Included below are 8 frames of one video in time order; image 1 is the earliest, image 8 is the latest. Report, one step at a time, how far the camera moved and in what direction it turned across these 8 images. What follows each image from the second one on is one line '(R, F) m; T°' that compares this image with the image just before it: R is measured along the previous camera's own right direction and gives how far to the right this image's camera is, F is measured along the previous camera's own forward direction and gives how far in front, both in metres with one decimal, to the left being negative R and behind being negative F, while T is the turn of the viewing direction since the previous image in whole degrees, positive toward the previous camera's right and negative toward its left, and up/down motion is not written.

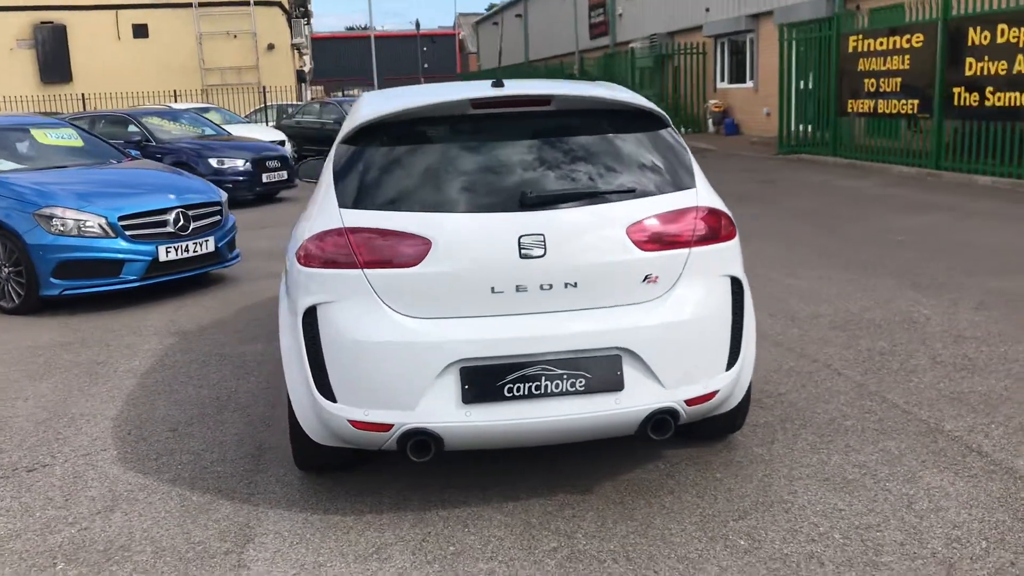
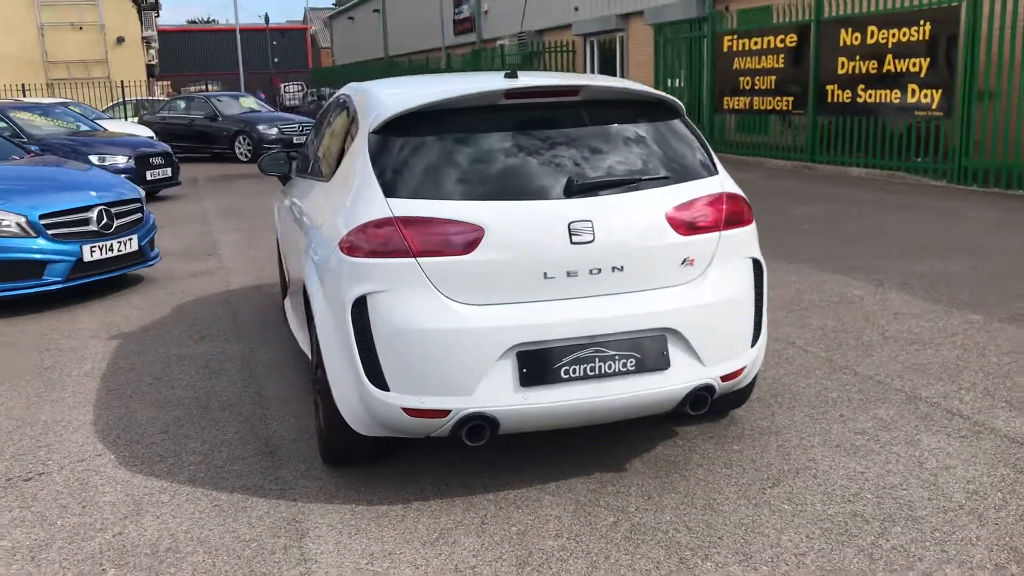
(-0.7, 0.0) m; +9°
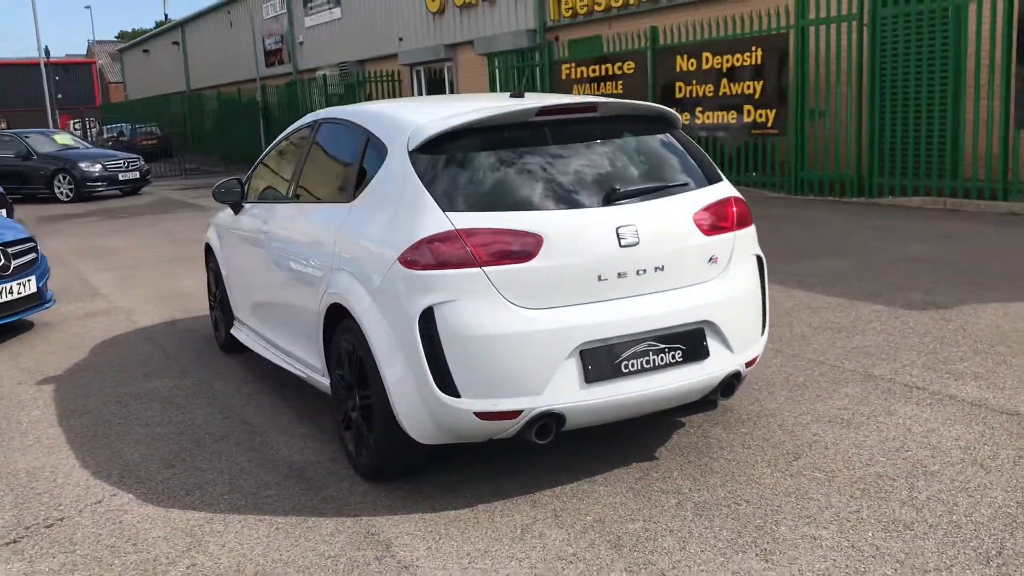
(-1.0, -0.1) m; +11°
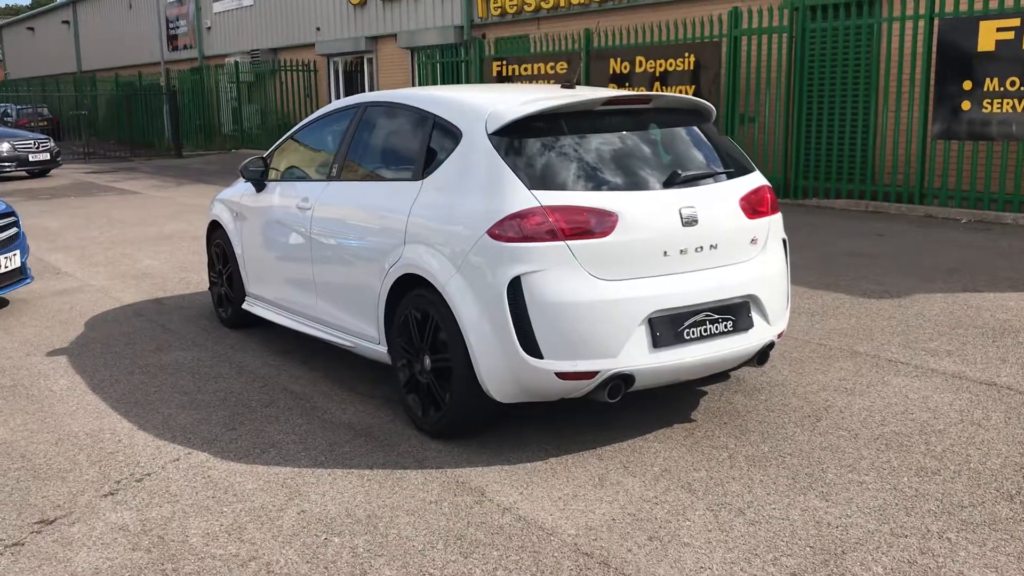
(-0.8, -0.3) m; +7°
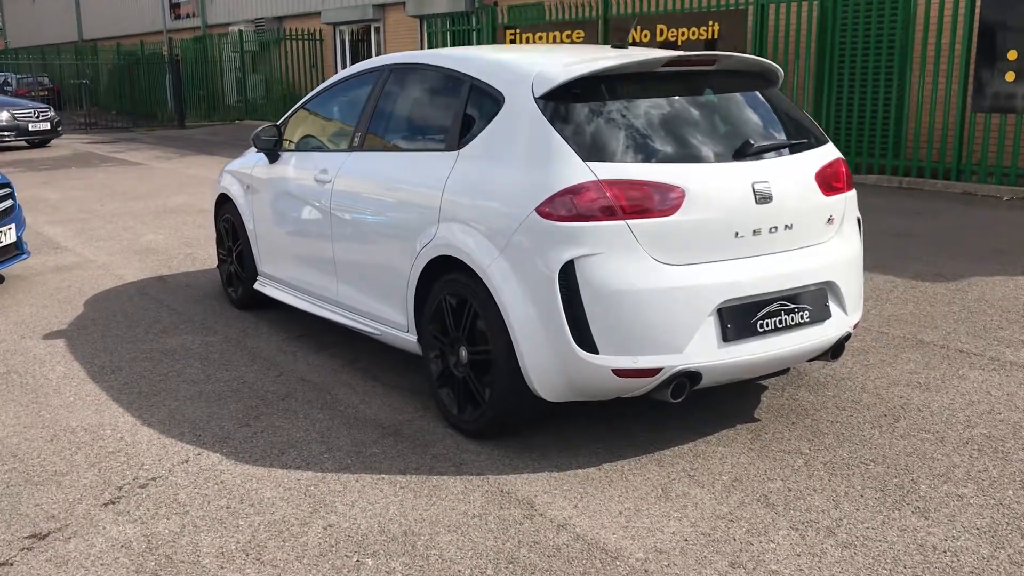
(-0.2, +0.5) m; 0°
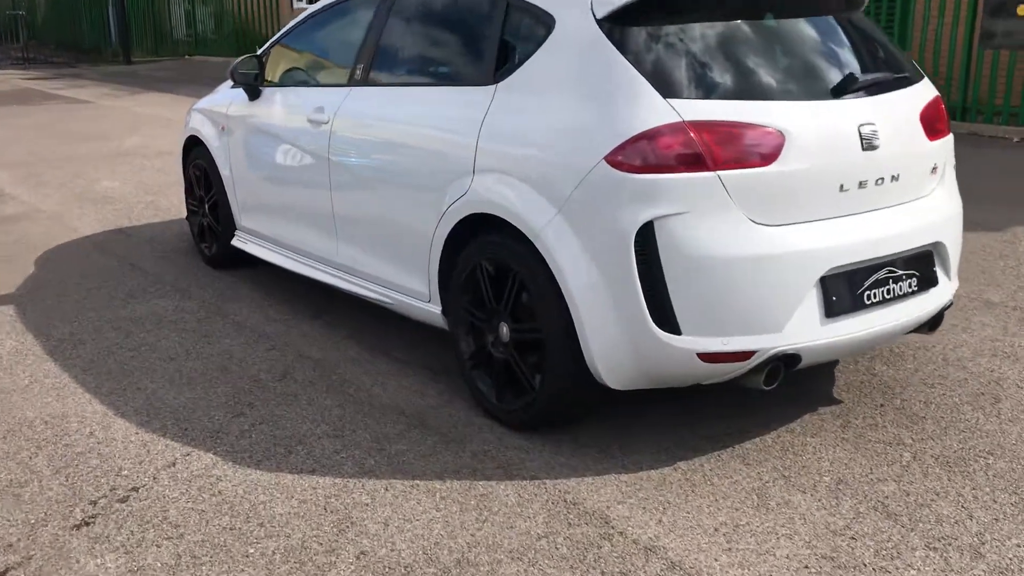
(-0.3, +0.7) m; +3°
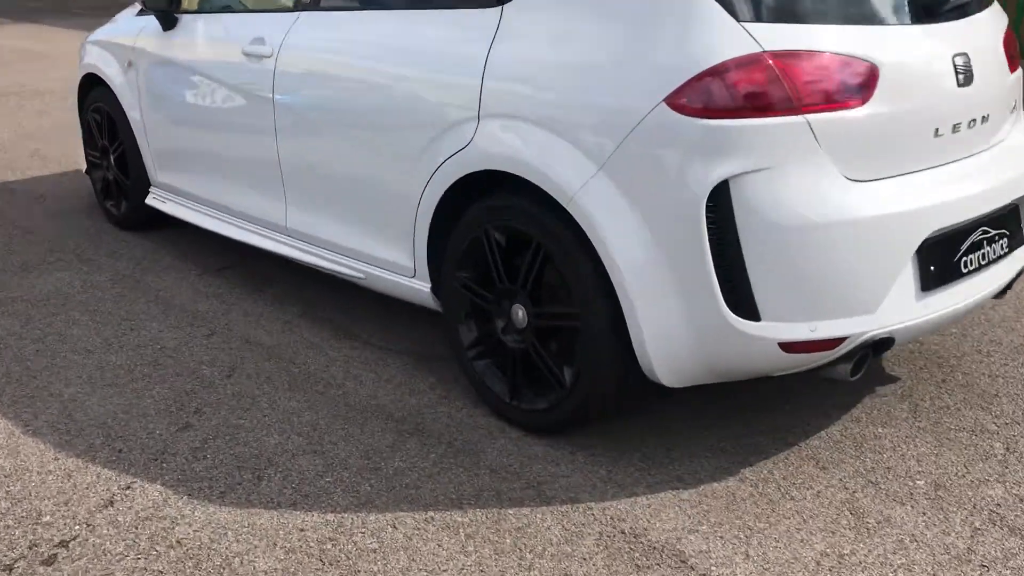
(-0.3, +0.7) m; +6°
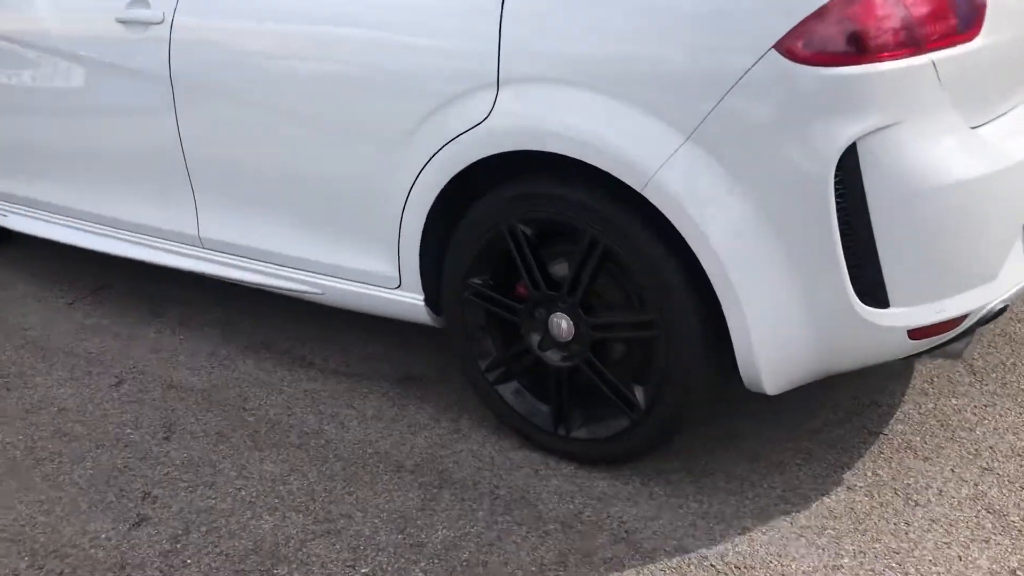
(-0.5, +0.6) m; +11°
